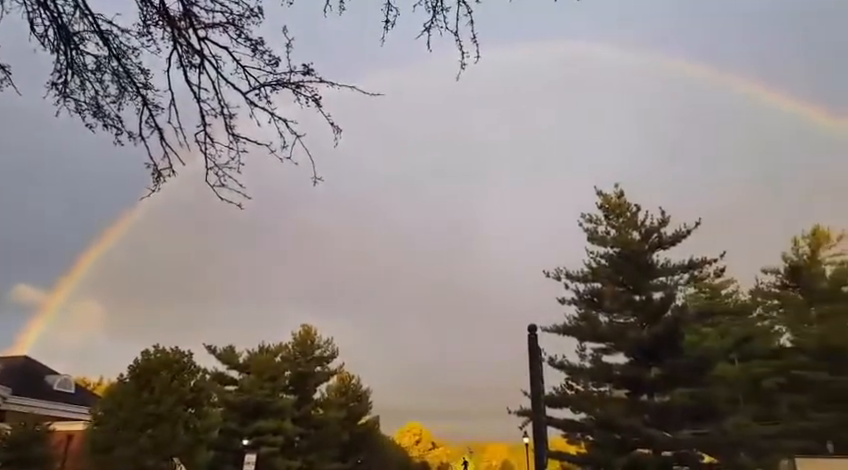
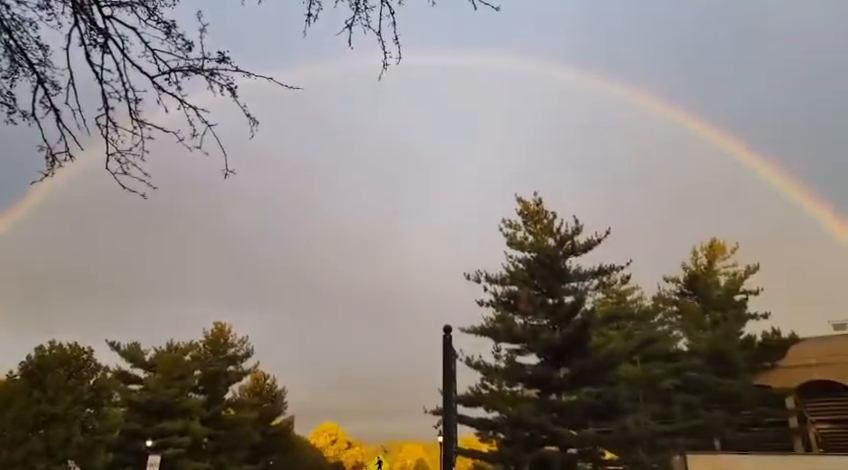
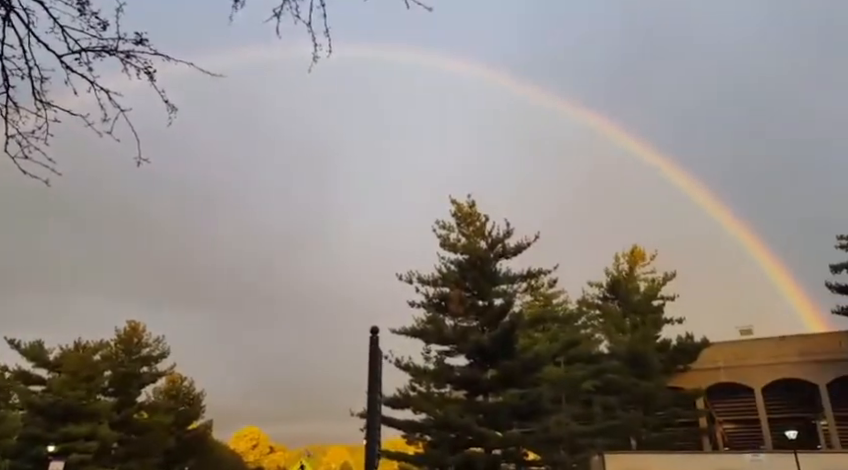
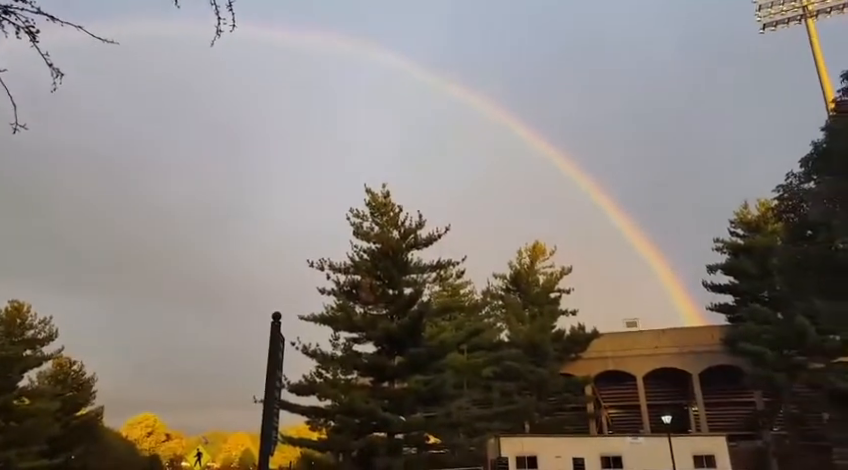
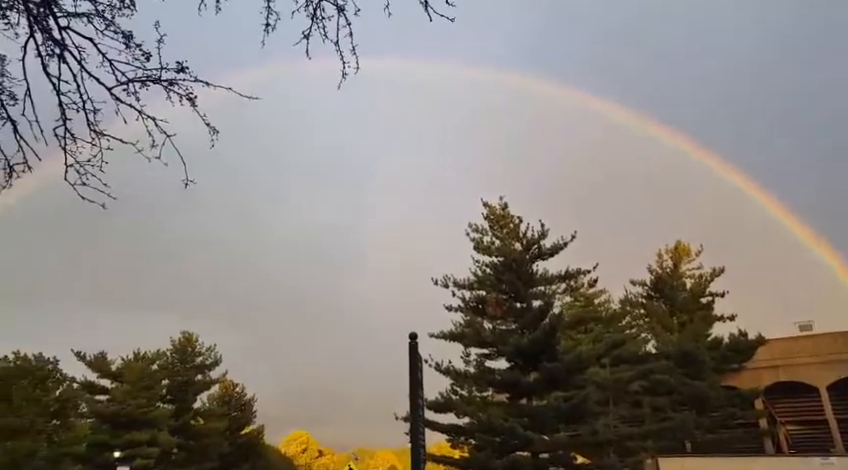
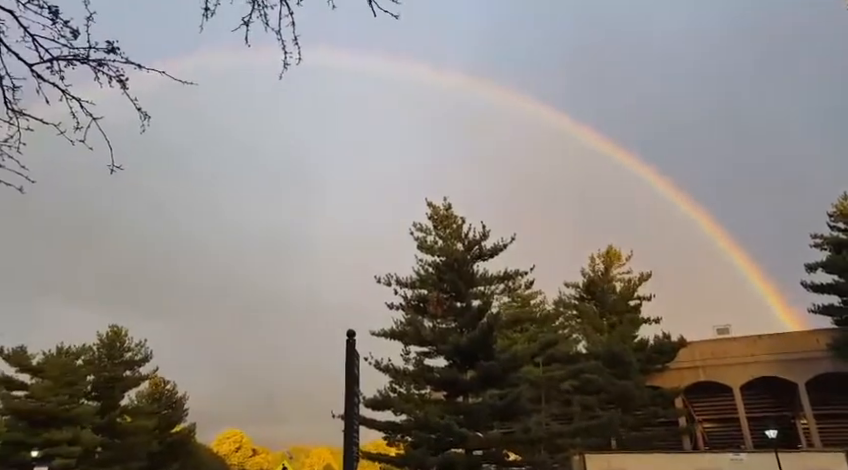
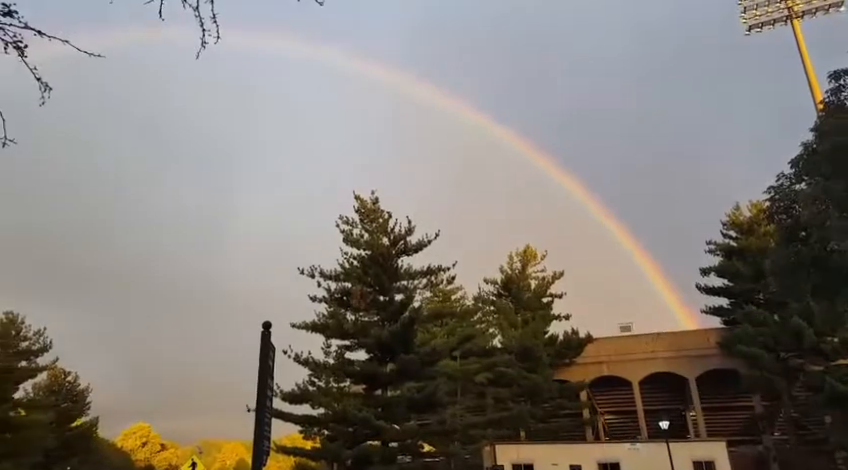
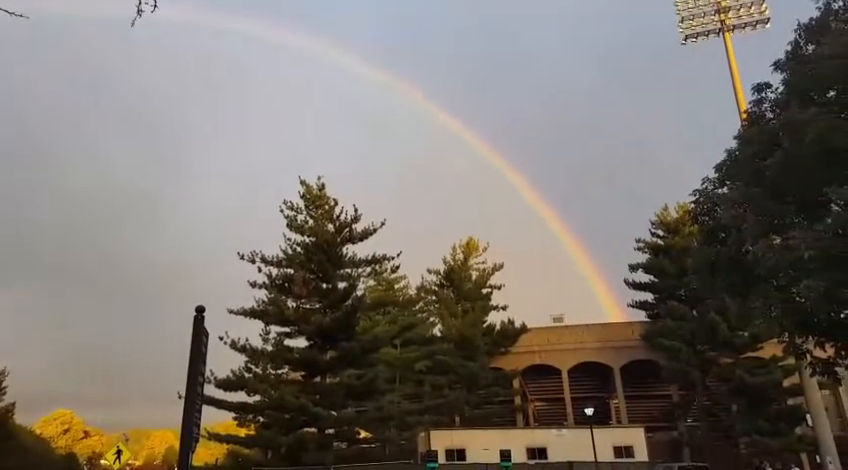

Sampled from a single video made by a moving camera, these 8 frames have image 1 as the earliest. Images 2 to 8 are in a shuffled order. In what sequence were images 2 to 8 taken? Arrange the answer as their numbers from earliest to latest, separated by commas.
2, 3, 4, 8, 7, 6, 5
